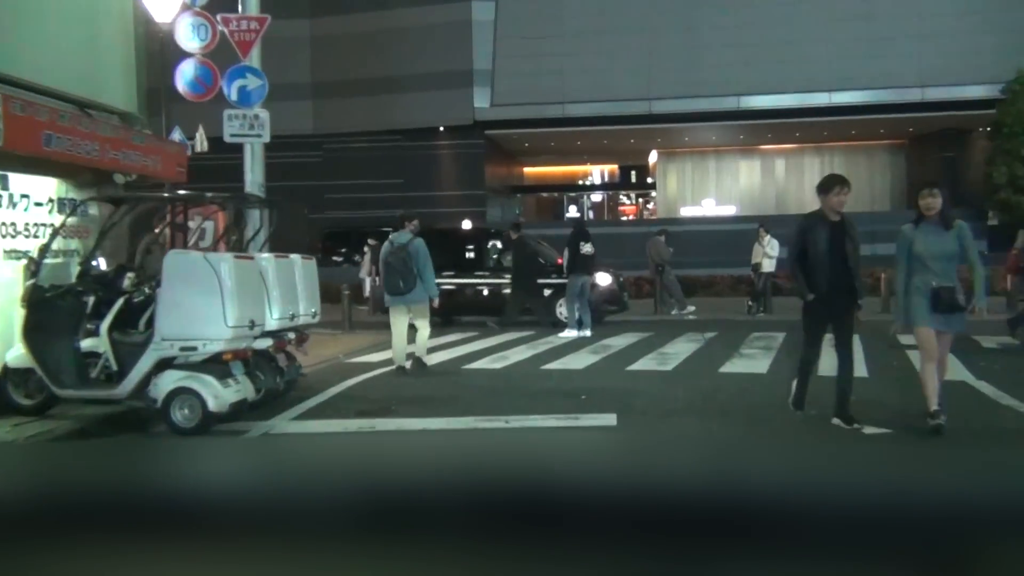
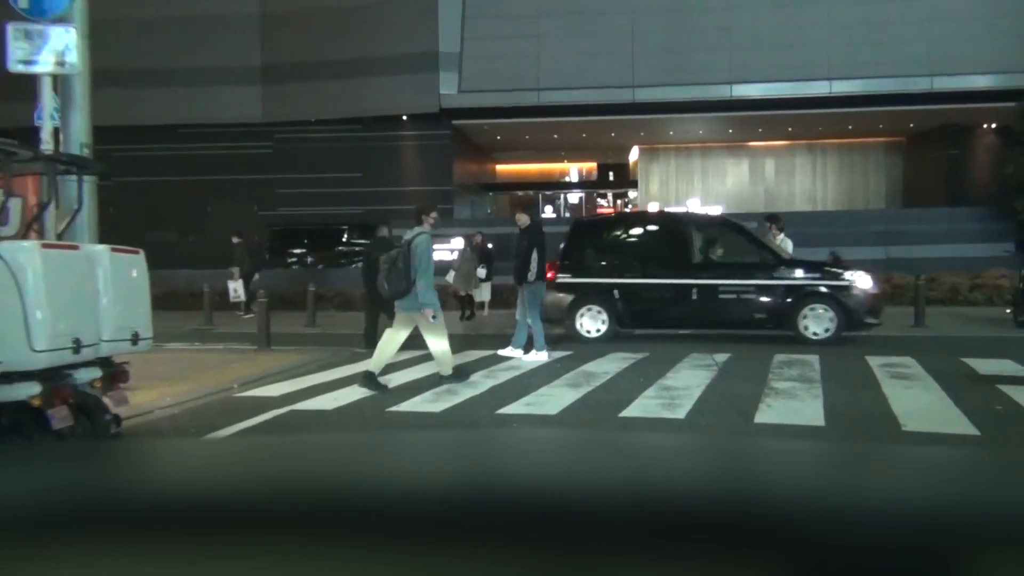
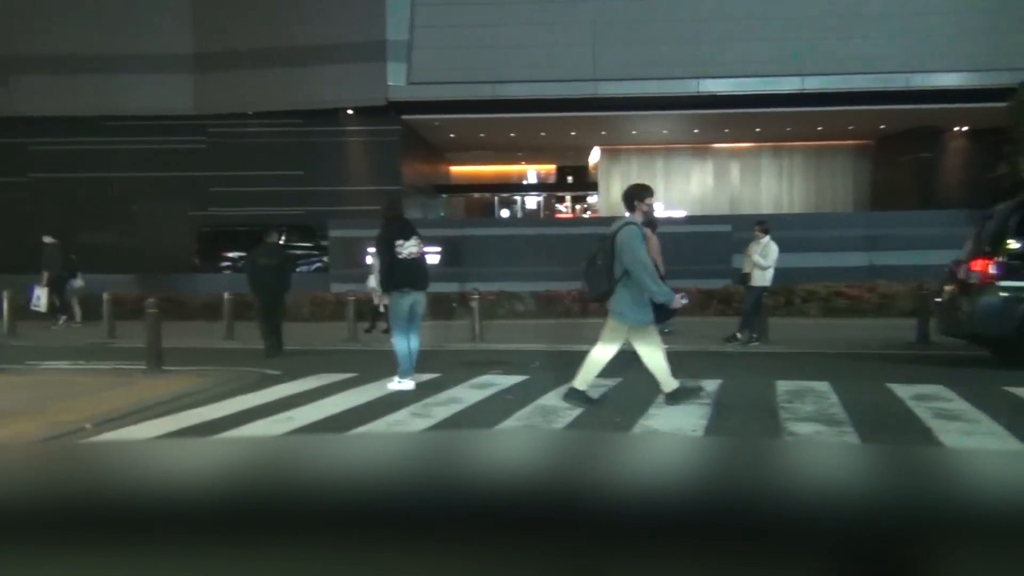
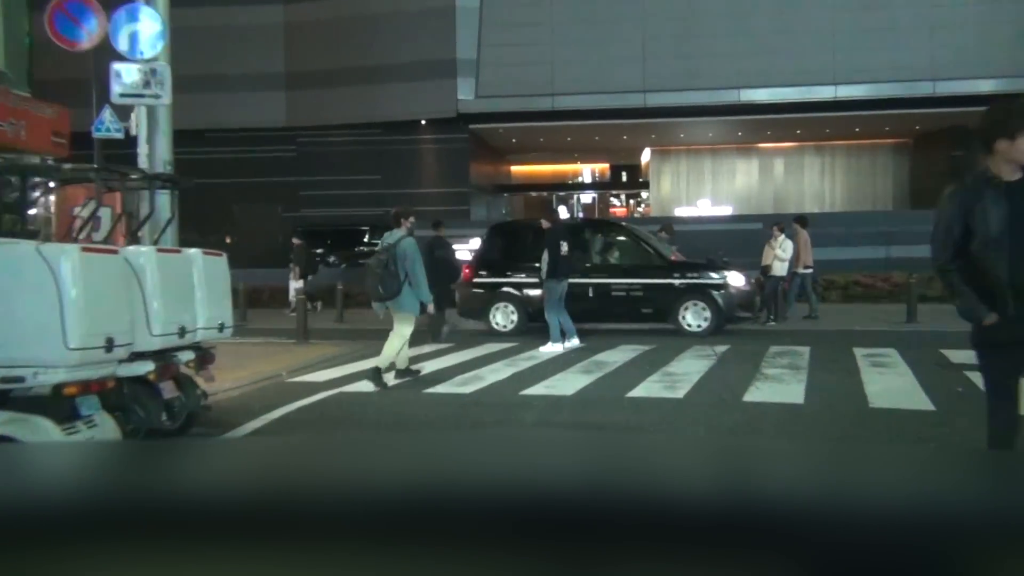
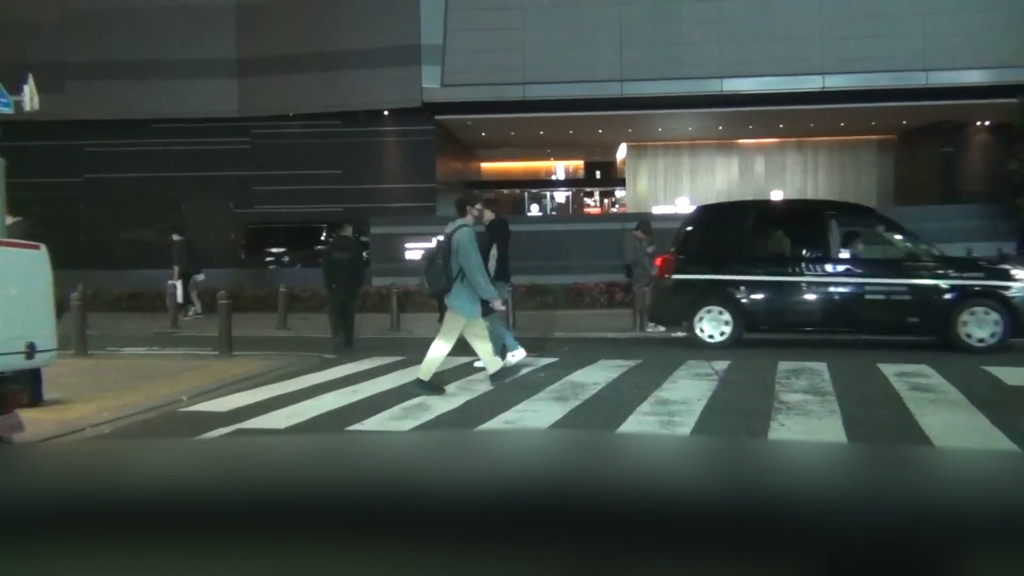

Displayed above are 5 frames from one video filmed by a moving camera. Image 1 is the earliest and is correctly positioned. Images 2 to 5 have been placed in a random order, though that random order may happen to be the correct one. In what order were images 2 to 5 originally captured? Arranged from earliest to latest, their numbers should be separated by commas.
4, 2, 5, 3
